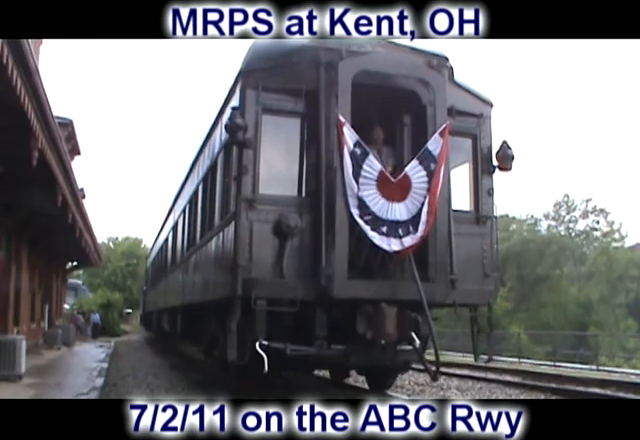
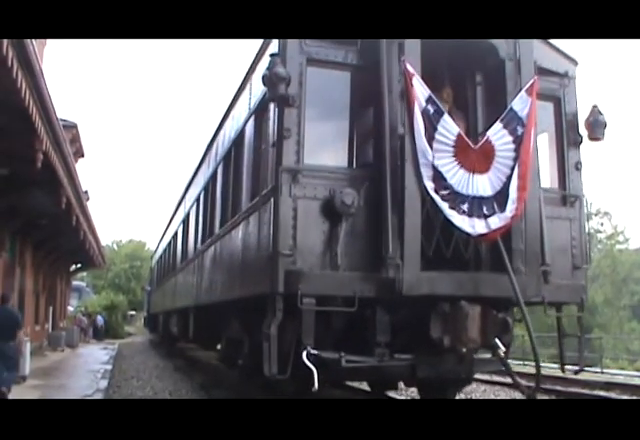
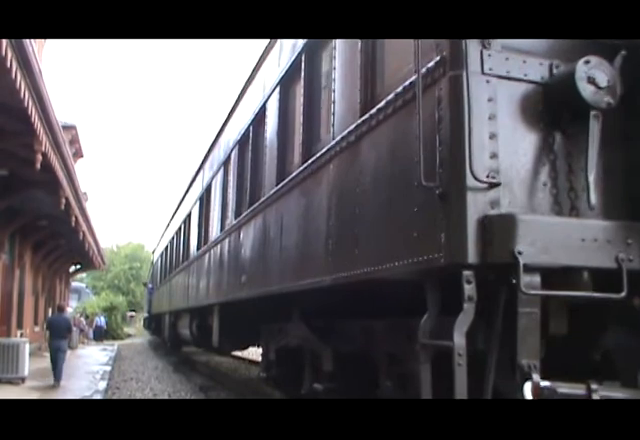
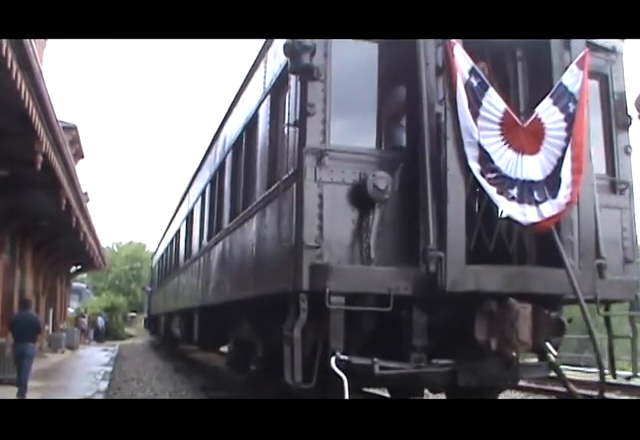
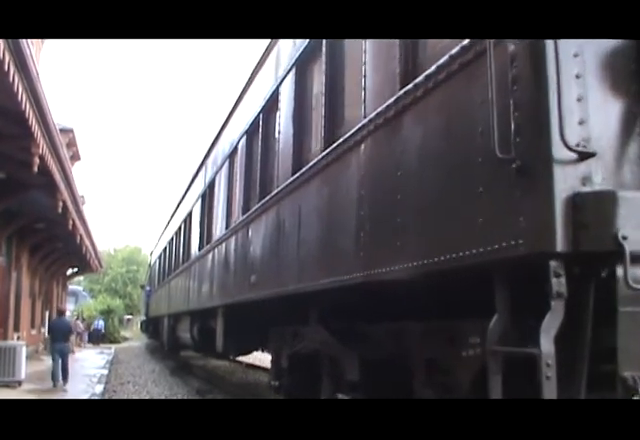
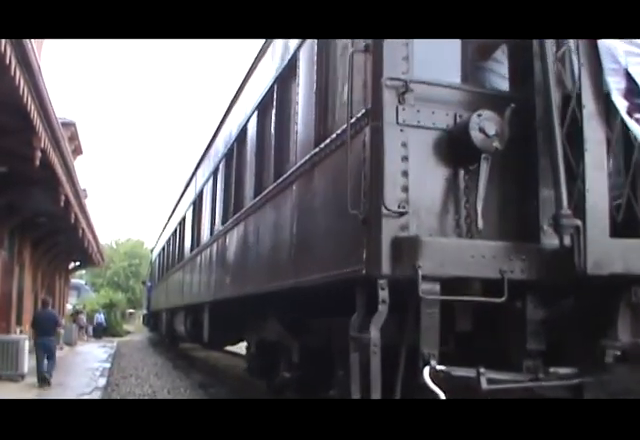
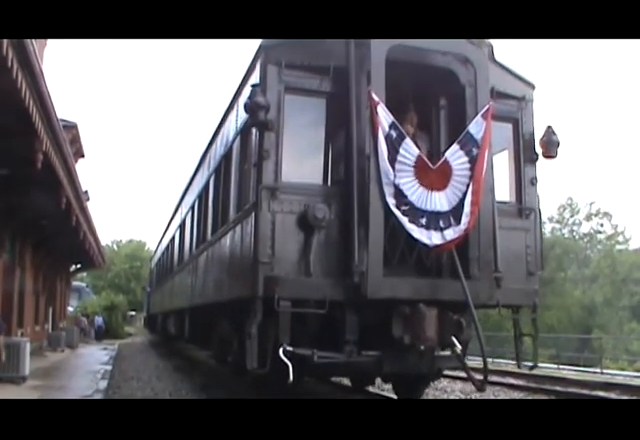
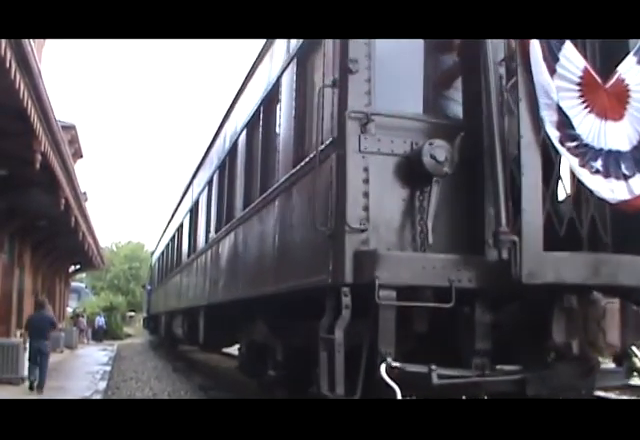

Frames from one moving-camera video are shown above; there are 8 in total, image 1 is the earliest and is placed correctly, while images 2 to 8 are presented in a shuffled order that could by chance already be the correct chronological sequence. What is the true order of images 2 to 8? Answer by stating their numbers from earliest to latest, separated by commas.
7, 2, 4, 8, 6, 3, 5
